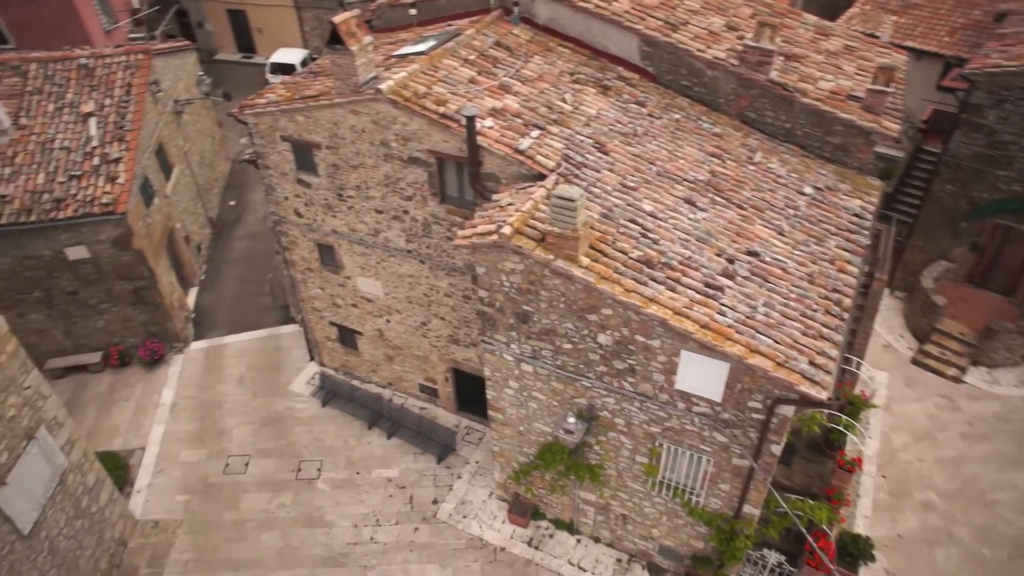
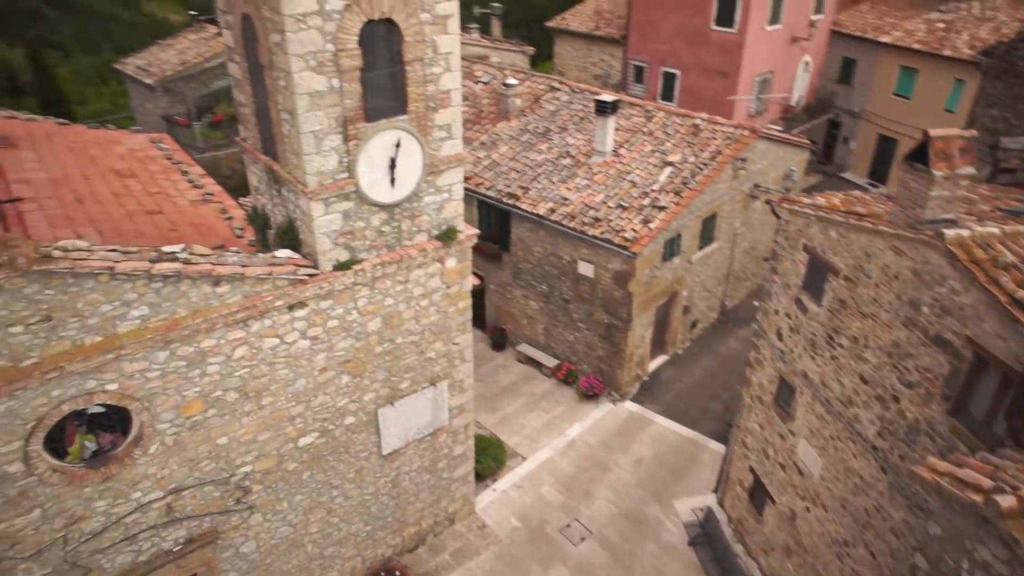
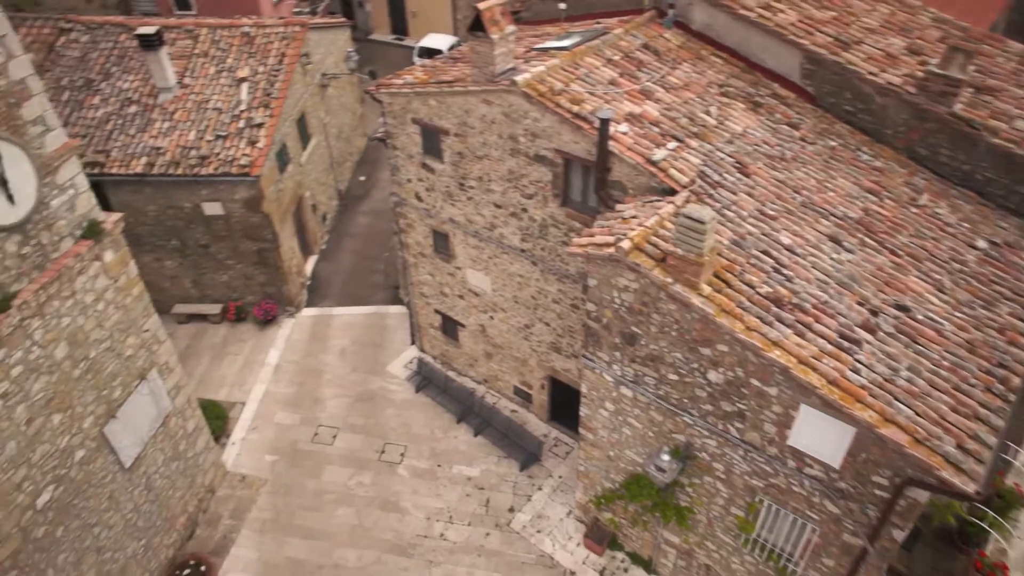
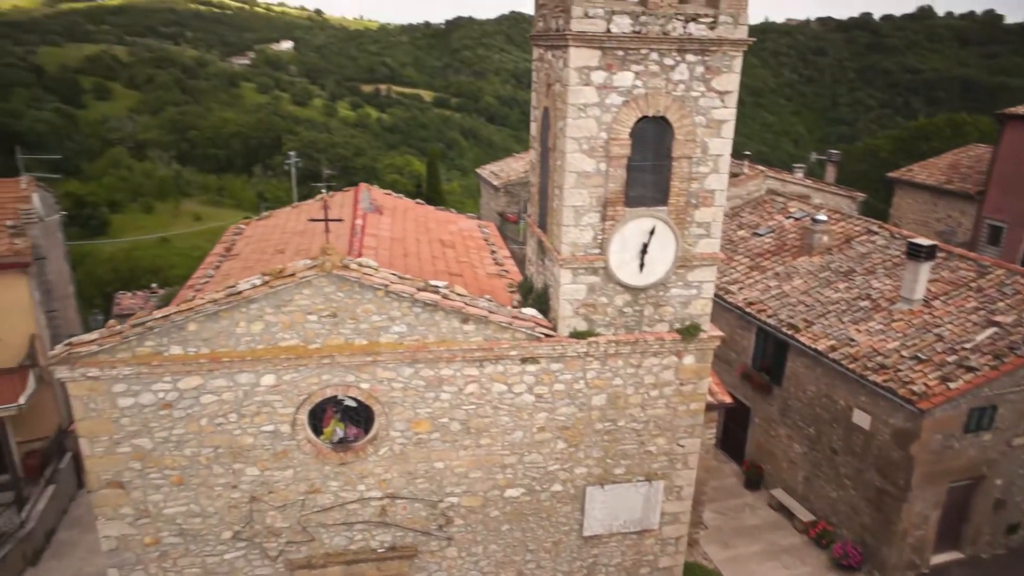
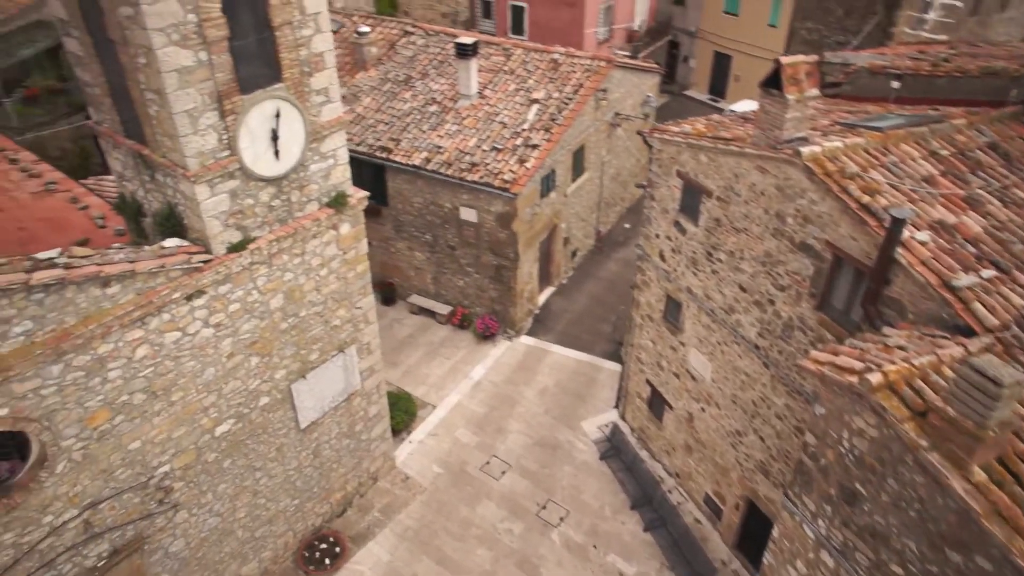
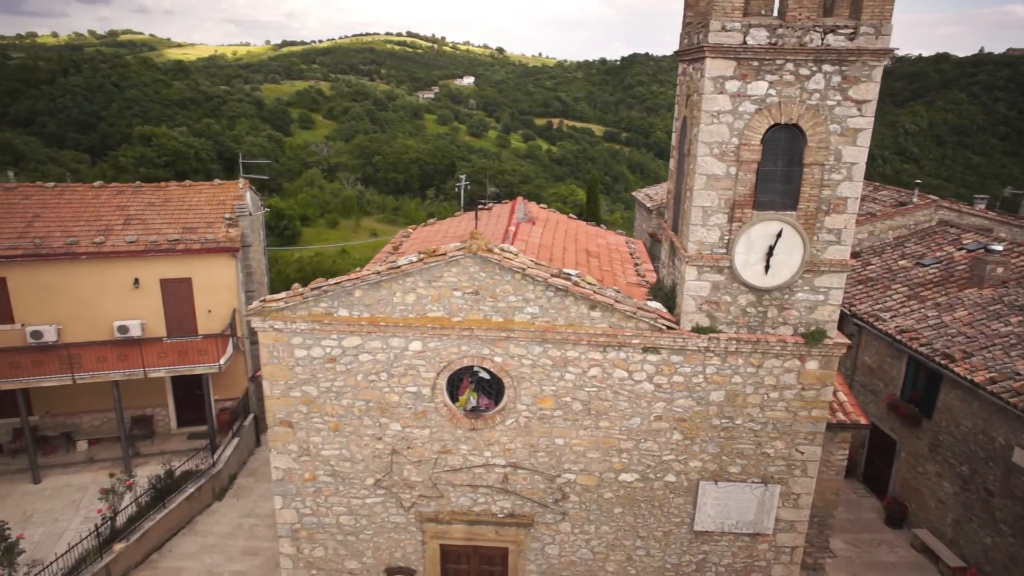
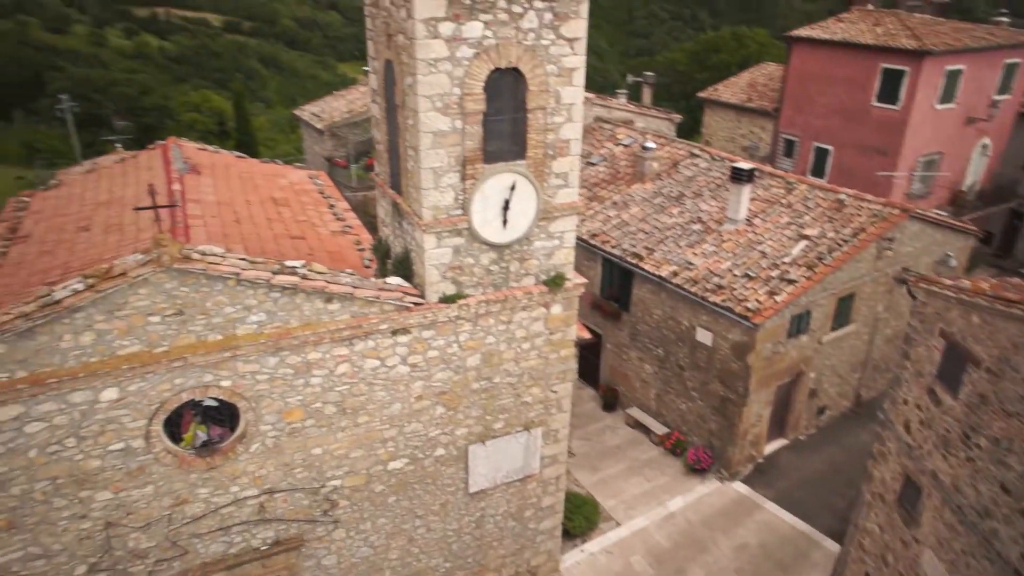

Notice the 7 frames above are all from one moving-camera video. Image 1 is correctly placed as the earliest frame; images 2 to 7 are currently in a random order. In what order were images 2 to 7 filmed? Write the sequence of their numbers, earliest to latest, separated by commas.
3, 5, 2, 7, 4, 6
